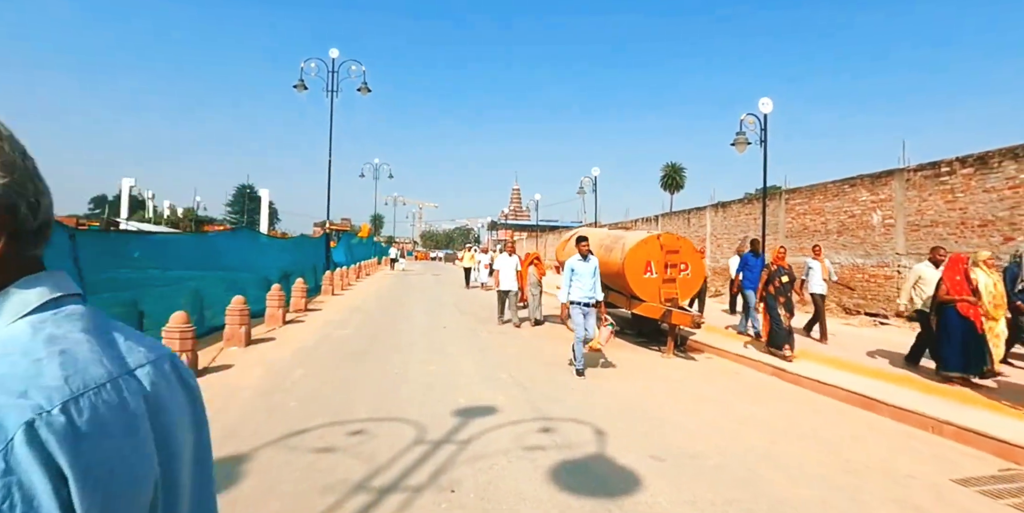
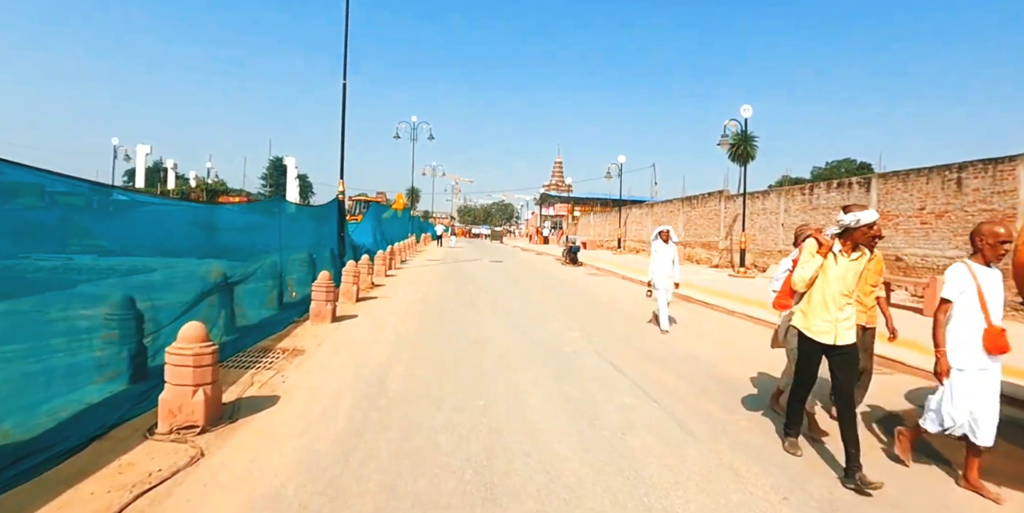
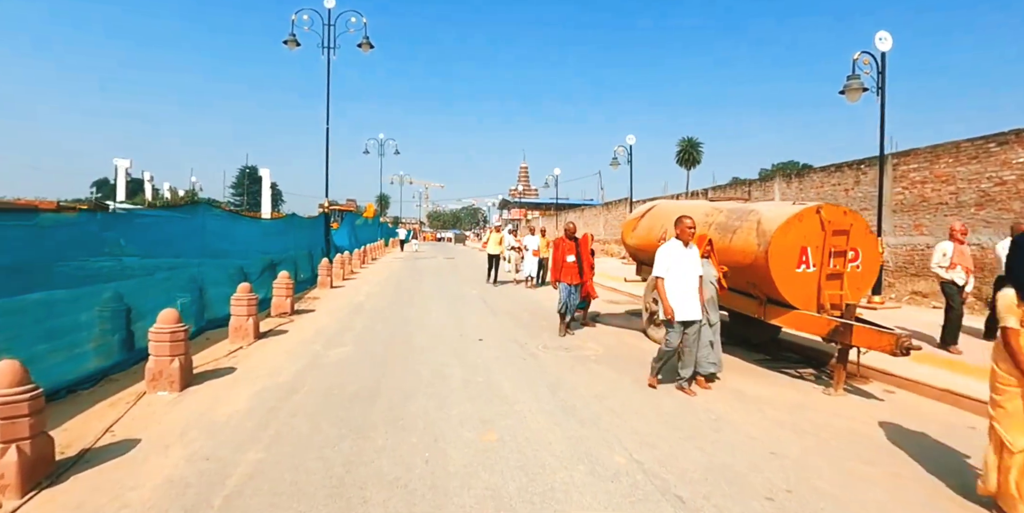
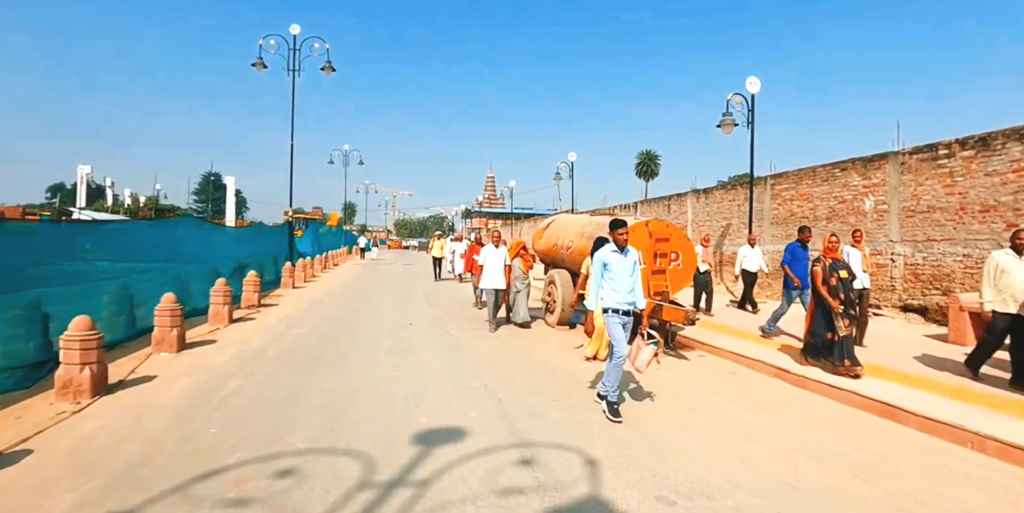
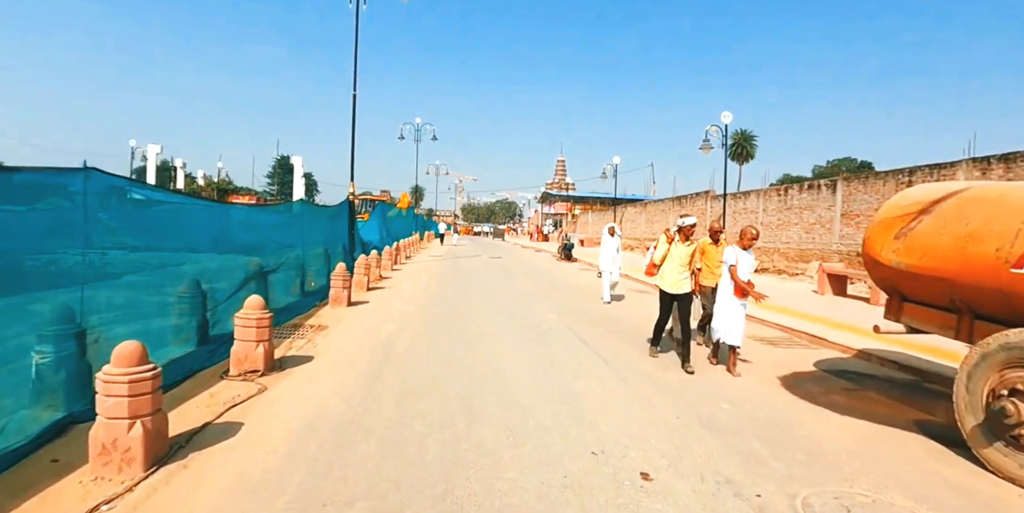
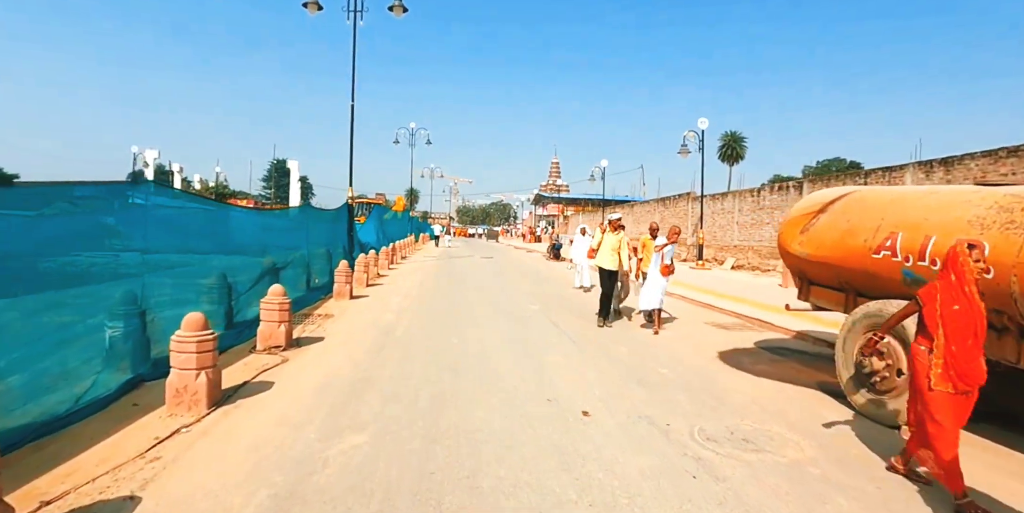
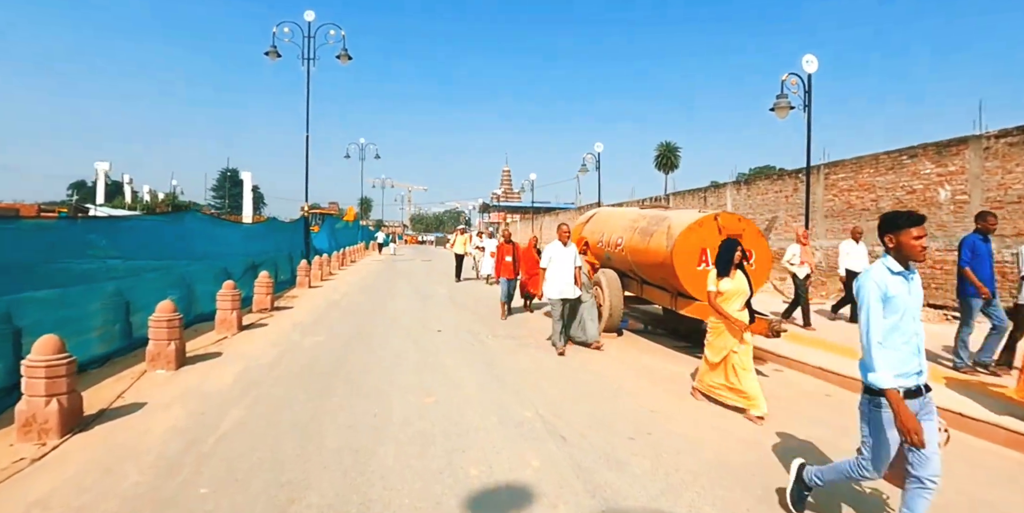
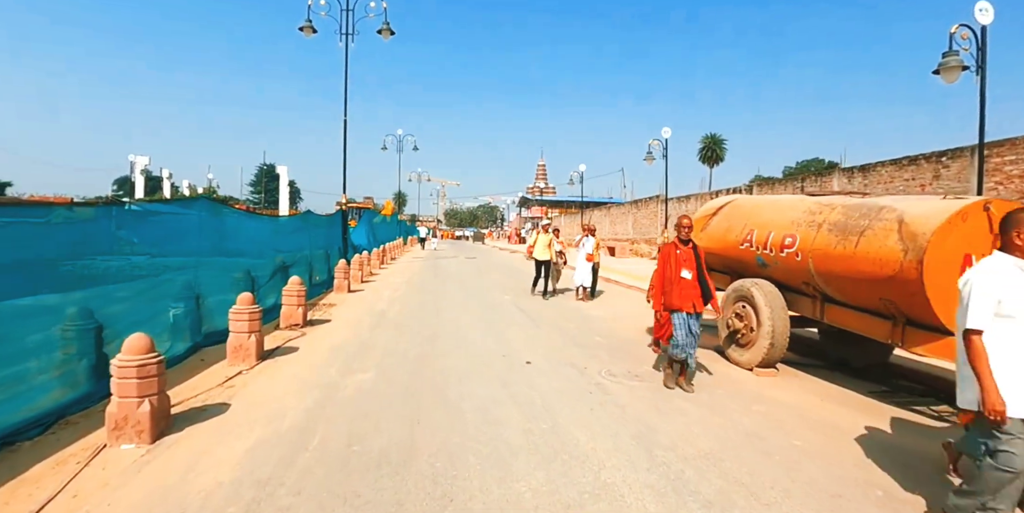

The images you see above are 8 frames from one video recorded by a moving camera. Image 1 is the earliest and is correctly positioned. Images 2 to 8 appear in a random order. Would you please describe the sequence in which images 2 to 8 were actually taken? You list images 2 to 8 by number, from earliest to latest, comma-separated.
4, 7, 3, 8, 6, 5, 2
